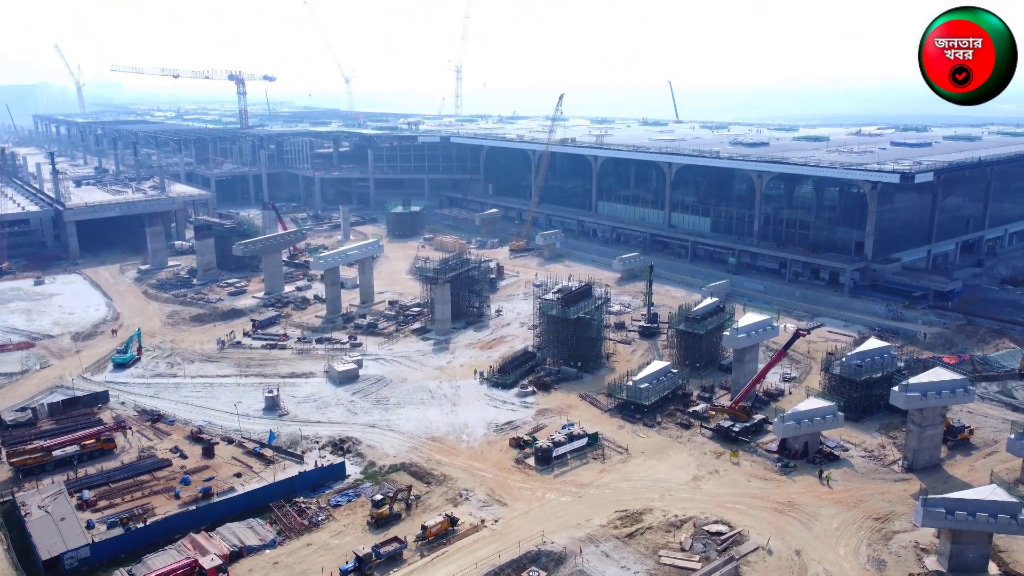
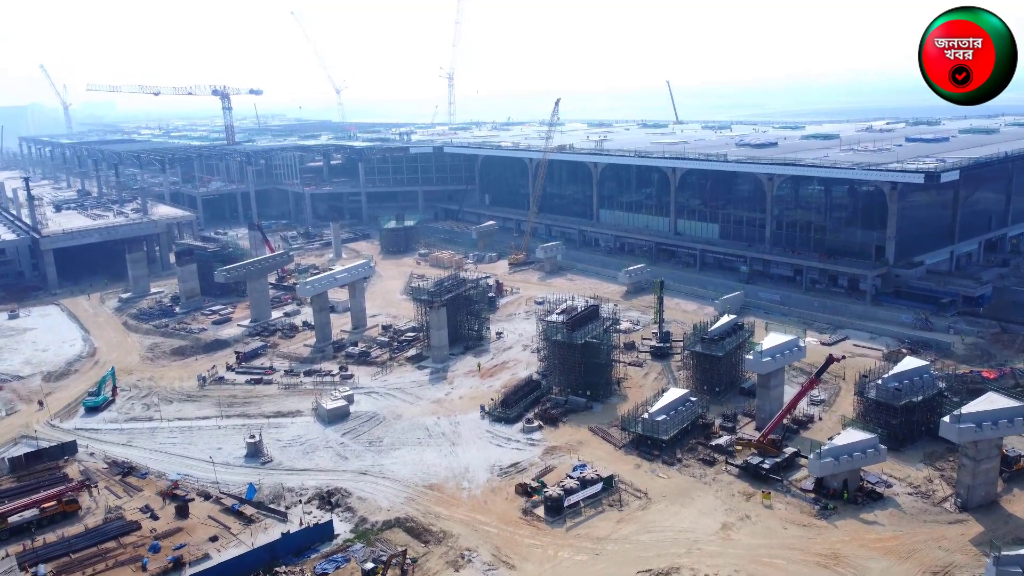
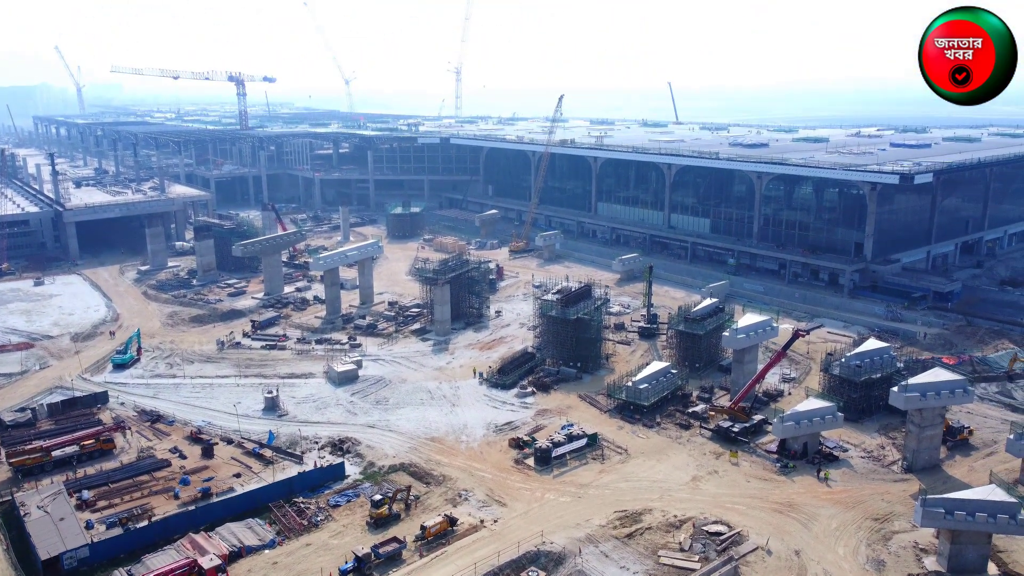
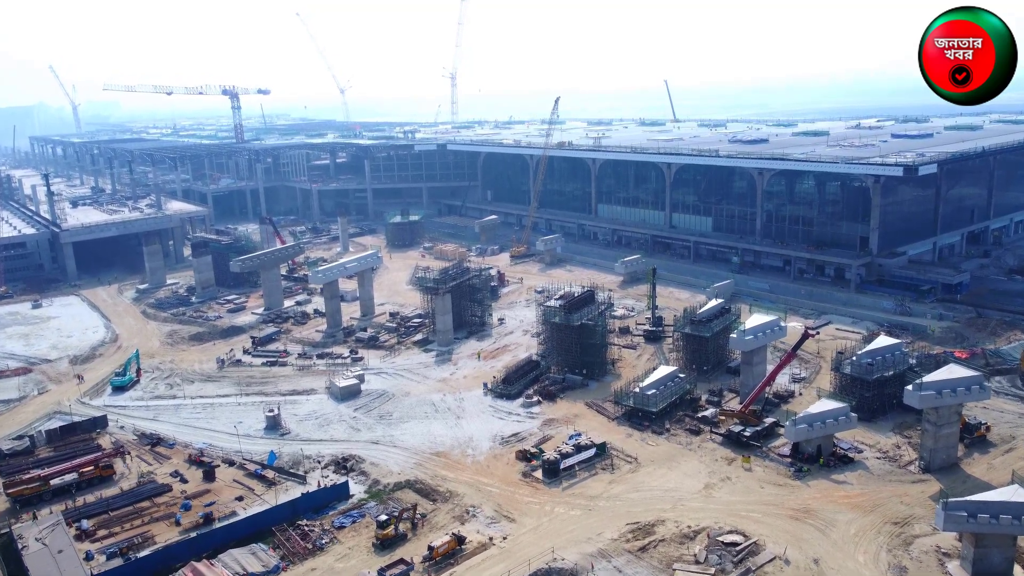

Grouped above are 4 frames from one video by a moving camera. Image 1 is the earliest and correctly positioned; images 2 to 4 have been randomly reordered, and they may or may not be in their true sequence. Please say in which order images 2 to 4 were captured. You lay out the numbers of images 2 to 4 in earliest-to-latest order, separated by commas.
3, 4, 2
